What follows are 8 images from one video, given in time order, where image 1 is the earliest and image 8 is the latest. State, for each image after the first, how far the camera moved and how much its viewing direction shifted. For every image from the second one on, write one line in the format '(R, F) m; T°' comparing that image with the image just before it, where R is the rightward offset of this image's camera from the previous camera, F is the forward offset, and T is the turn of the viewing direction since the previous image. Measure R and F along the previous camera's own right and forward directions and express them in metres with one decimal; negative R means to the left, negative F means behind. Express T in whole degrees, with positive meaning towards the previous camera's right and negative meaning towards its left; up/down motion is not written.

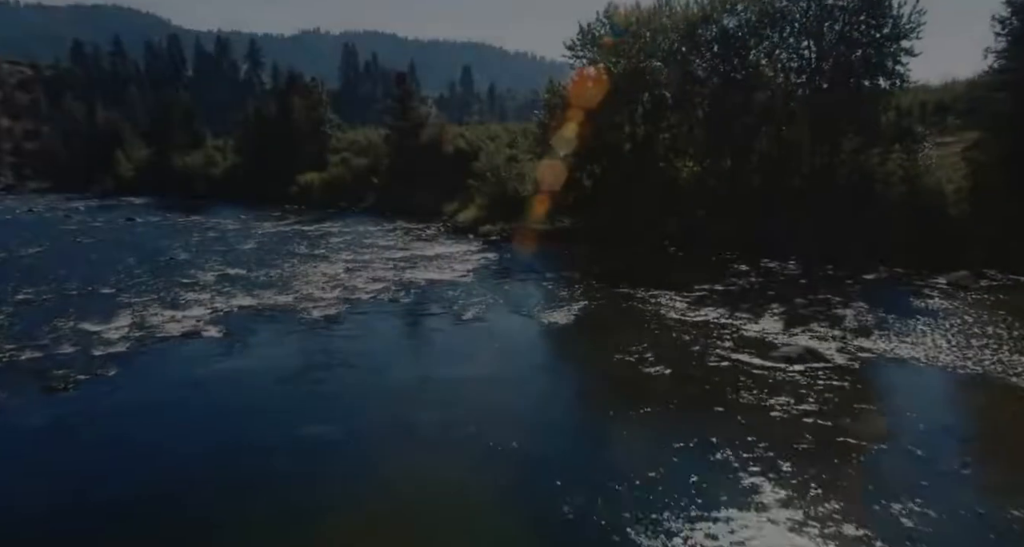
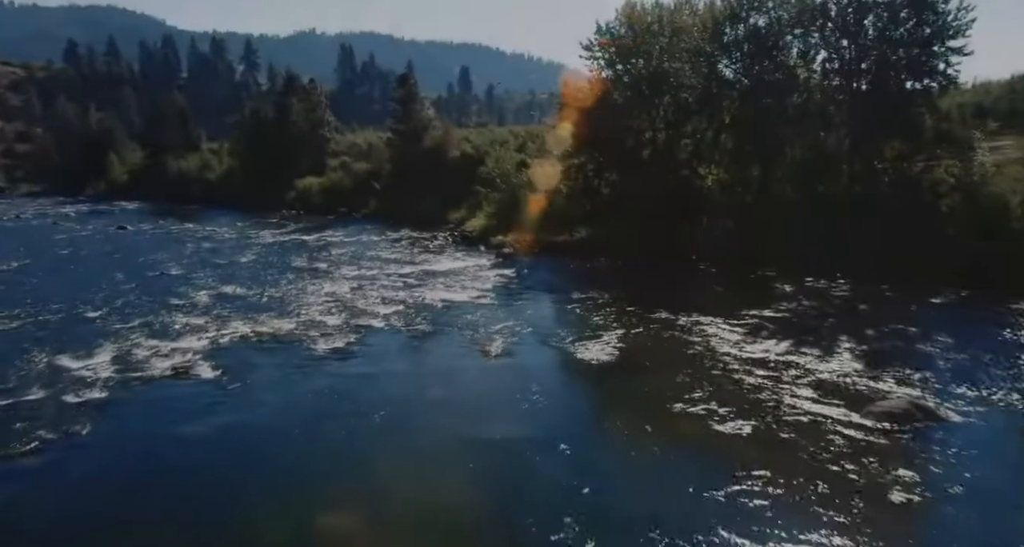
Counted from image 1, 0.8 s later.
(-0.8, +2.0) m; 0°
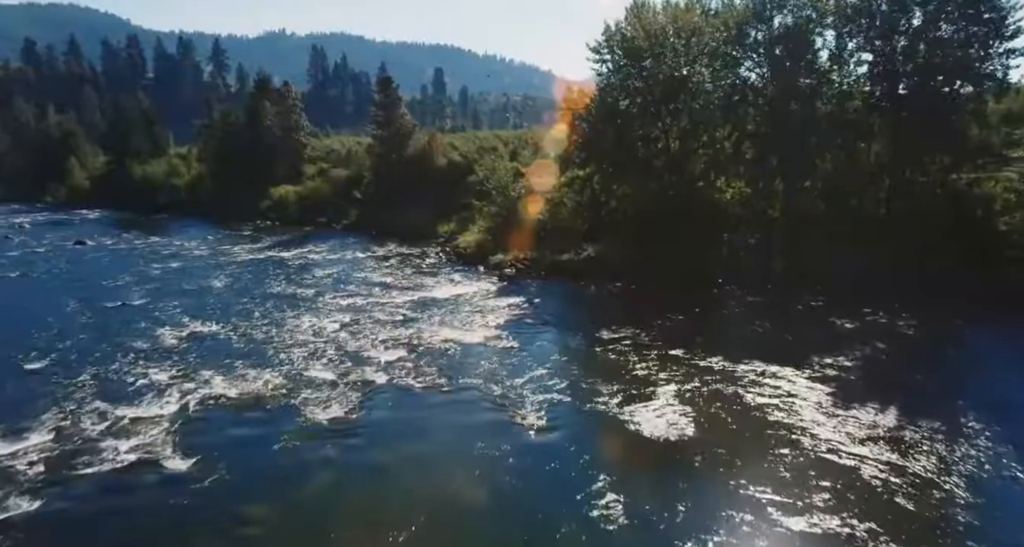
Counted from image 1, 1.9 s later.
(-1.2, +3.0) m; +2°
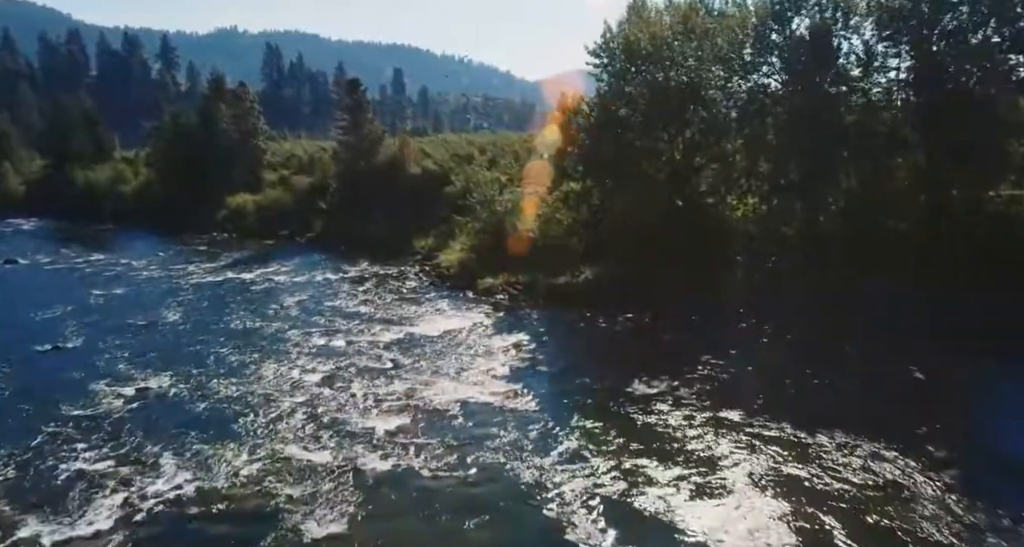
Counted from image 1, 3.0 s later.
(-1.2, +3.1) m; +3°
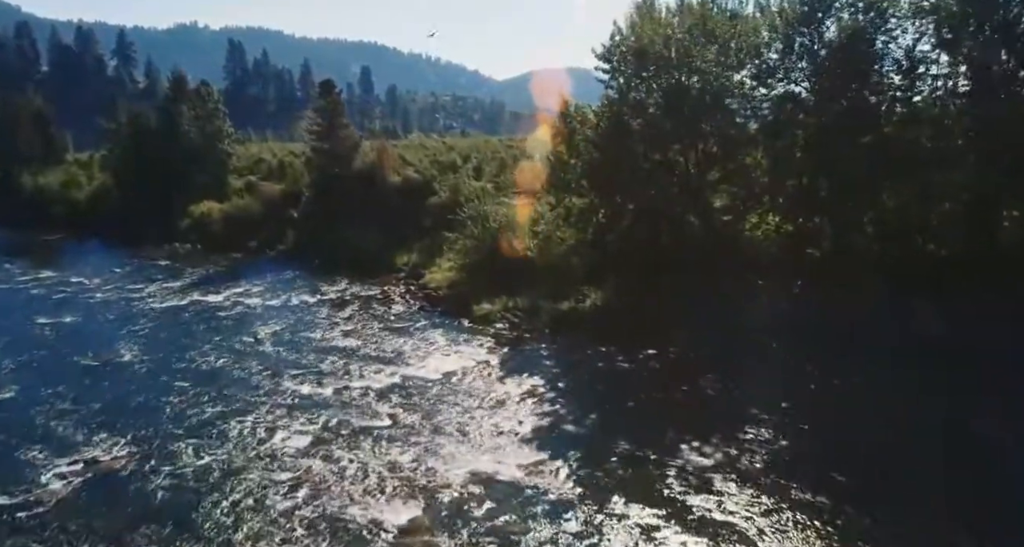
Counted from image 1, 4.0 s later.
(-1.1, +2.7) m; +3°
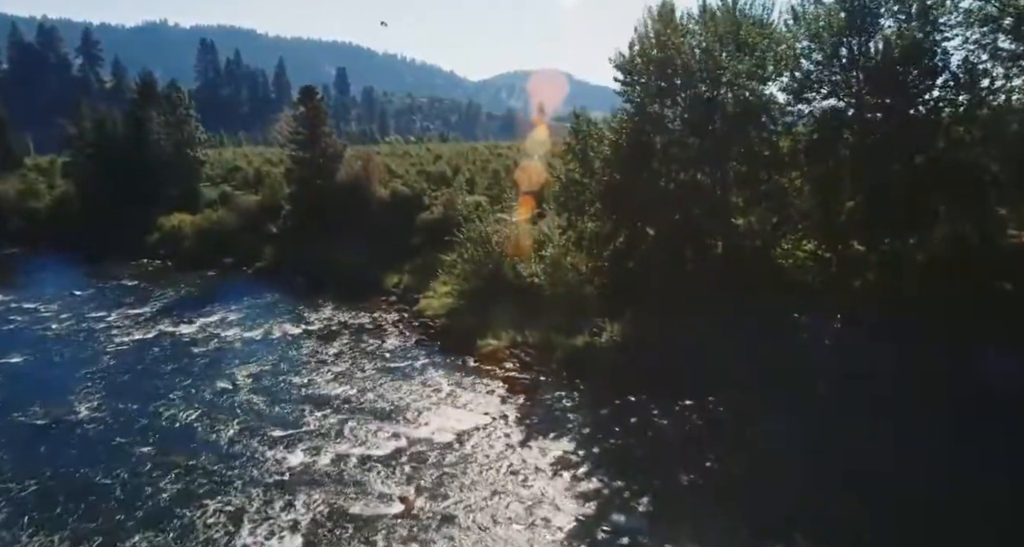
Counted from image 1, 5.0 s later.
(-1.0, +2.6) m; +2°
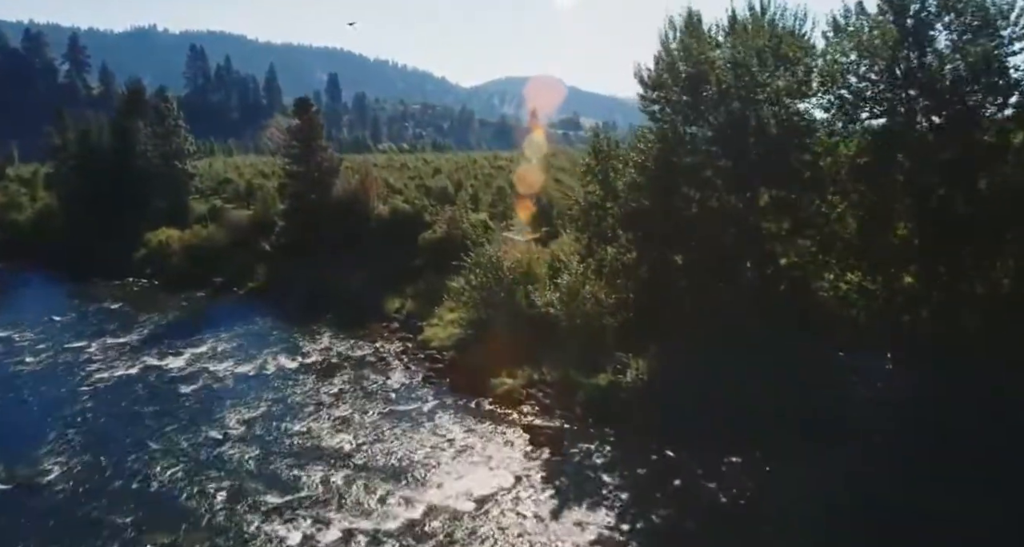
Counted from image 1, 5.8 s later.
(-0.7, +1.9) m; +1°
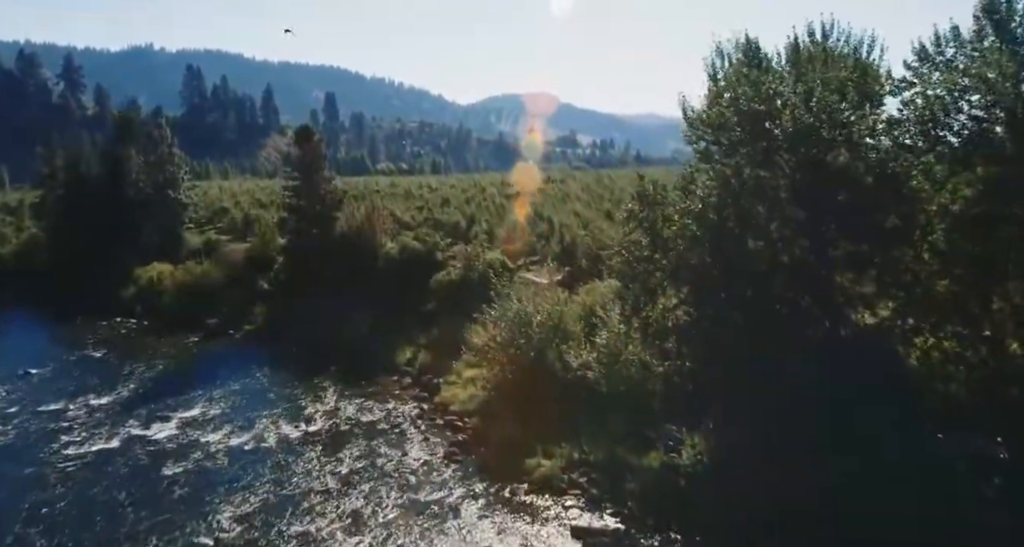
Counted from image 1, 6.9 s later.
(-1.0, +2.8) m; 0°
